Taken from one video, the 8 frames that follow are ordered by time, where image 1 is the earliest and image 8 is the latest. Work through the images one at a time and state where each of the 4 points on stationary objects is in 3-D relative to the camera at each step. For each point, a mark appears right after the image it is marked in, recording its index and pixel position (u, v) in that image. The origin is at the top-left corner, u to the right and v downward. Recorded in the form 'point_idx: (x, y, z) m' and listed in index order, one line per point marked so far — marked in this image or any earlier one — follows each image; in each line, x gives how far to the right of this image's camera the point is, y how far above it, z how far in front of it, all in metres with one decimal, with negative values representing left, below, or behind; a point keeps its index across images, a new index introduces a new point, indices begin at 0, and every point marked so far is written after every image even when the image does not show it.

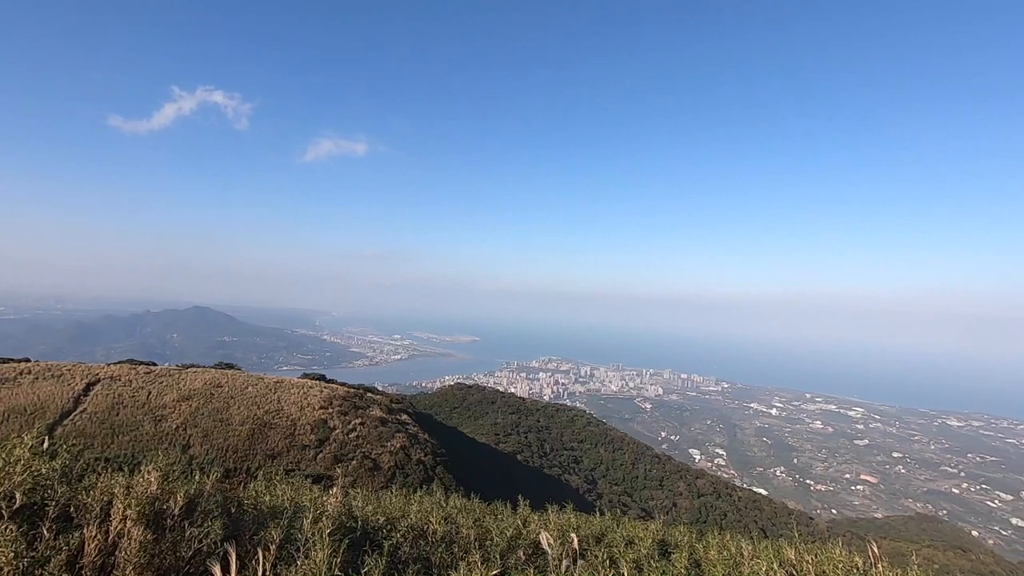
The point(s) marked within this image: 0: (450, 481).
0: (-2.4, -7.1, +17.2) m
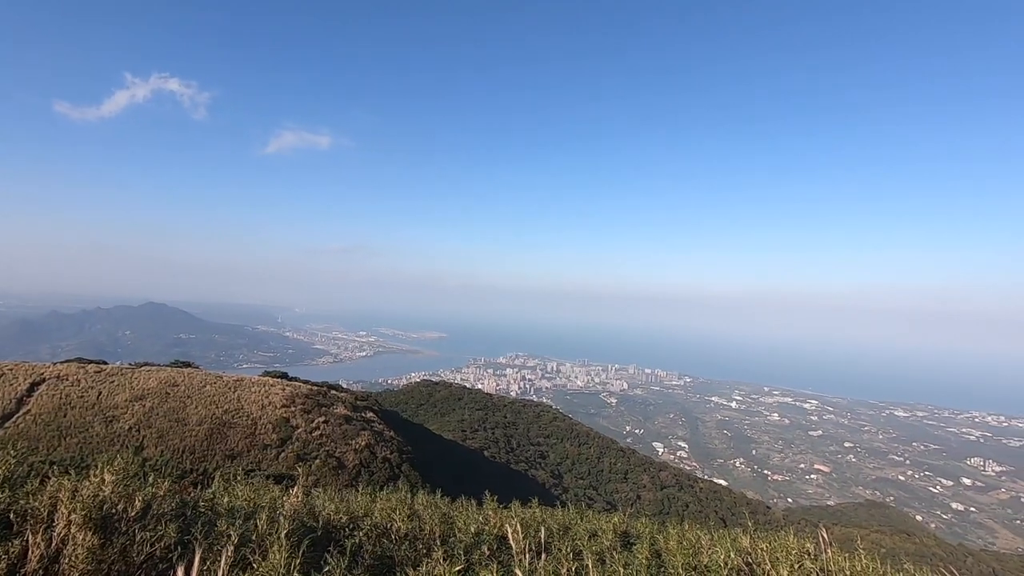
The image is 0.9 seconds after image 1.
0: (-3.6, -6.9, +17.2) m
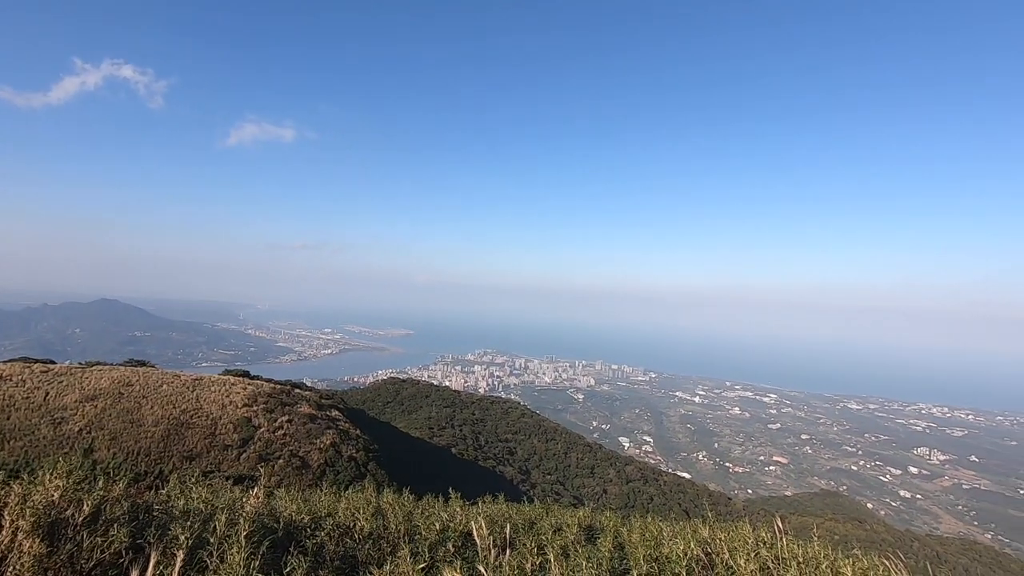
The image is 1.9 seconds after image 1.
0: (-4.7, -6.8, +17.0) m
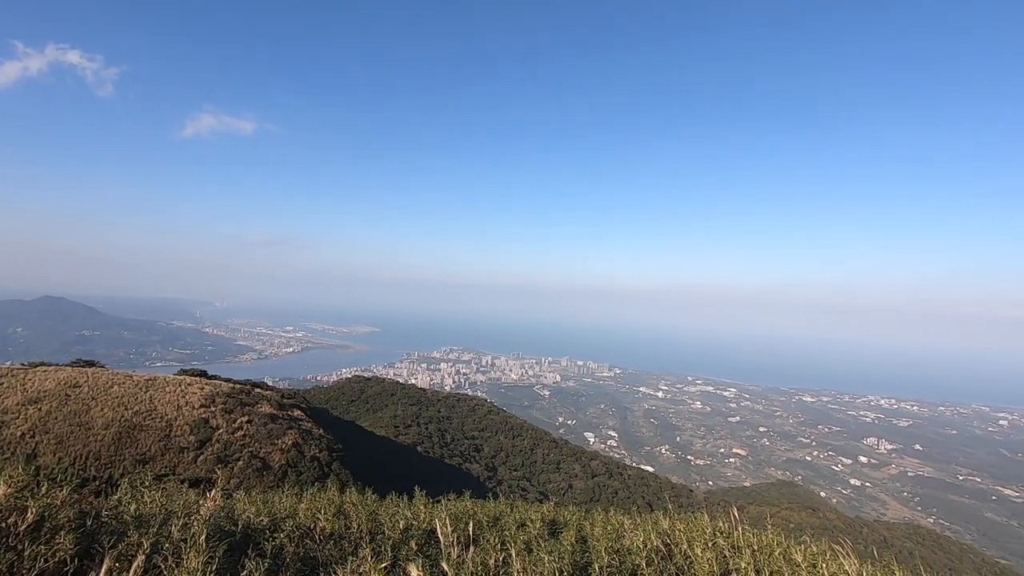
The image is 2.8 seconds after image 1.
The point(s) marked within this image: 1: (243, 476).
0: (-5.9, -6.7, +16.7) m
1: (-8.5, -5.9, +14.9) m
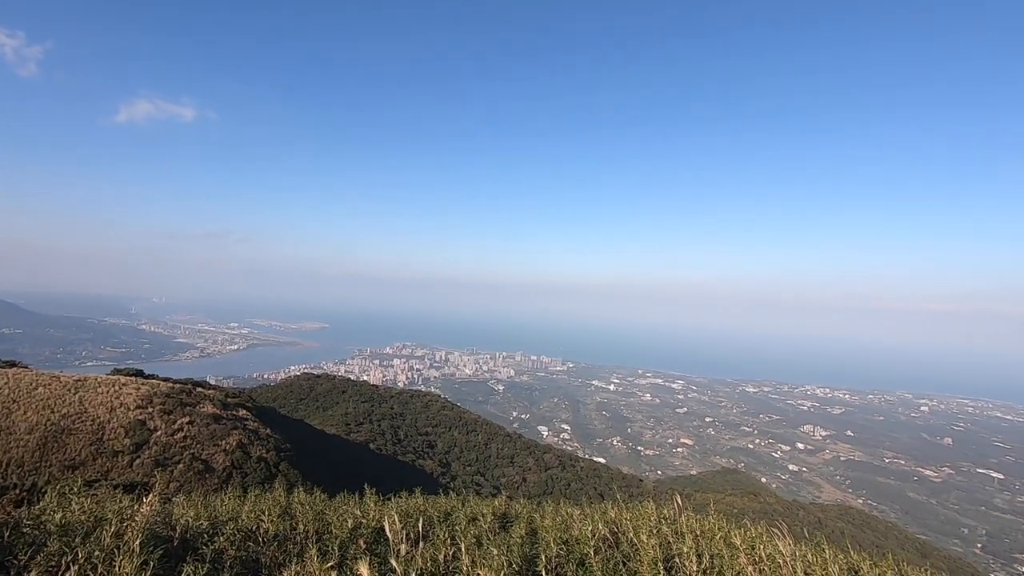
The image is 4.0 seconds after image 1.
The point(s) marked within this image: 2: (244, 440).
0: (-7.5, -6.5, +16.3) m
1: (-9.9, -5.8, +14.3) m
2: (-9.4, -5.4, +16.7) m
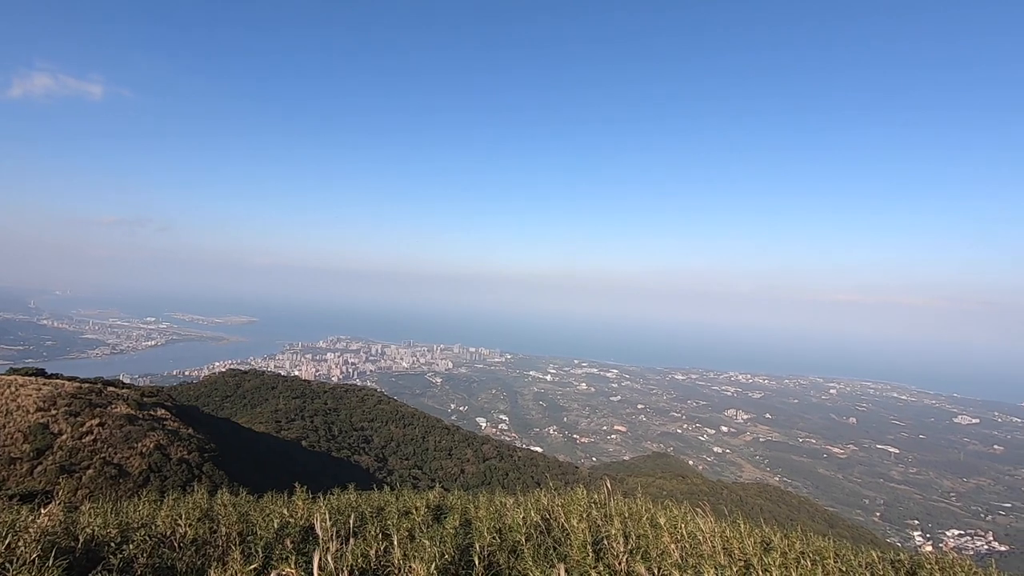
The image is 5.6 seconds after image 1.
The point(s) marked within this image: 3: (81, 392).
0: (-9.5, -6.3, +15.5) m
1: (-11.8, -5.5, +13.3) m
2: (-11.5, -5.1, +15.7) m
3: (-15.3, -3.7, +17.0) m
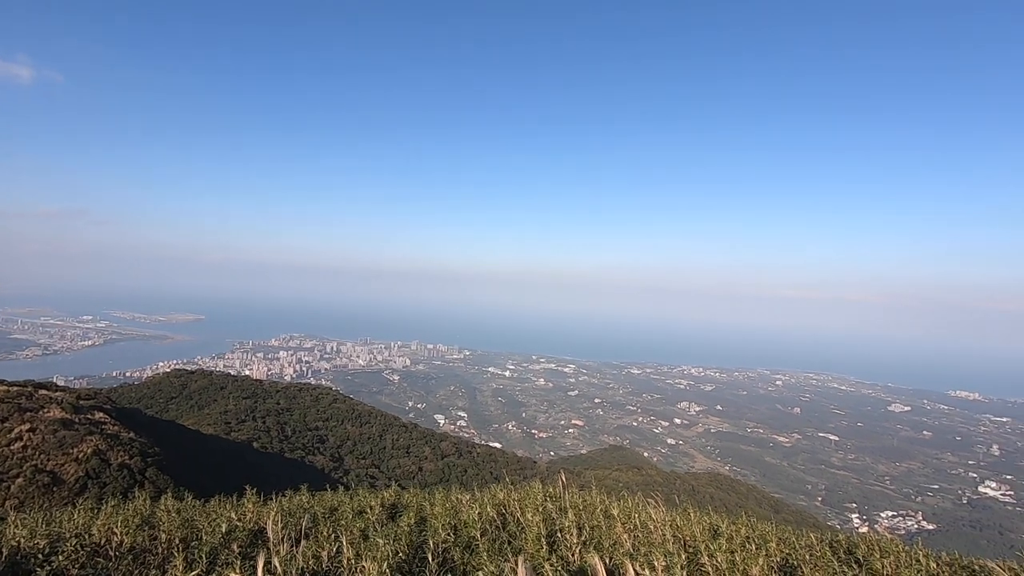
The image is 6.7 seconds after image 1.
0: (-10.9, -6.2, +14.9) m
1: (-12.9, -5.4, +12.5) m
2: (-12.9, -5.0, +15.0) m
3: (-16.7, -3.6, +16.0) m
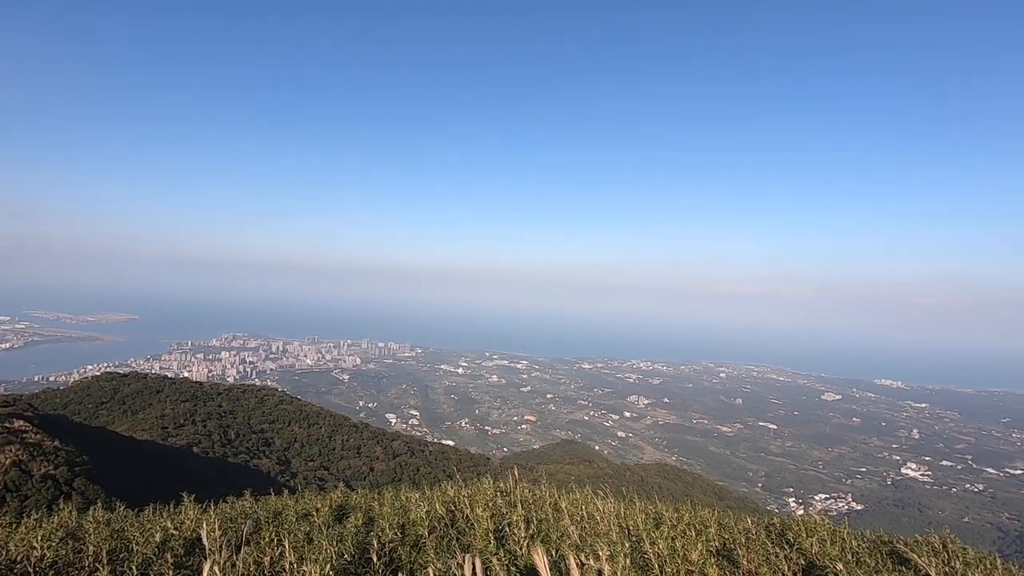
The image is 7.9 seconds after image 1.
0: (-12.3, -6.1, +14.1) m
1: (-14.2, -5.4, +11.6) m
2: (-14.4, -5.0, +14.0) m
3: (-18.2, -3.6, +14.7) m
